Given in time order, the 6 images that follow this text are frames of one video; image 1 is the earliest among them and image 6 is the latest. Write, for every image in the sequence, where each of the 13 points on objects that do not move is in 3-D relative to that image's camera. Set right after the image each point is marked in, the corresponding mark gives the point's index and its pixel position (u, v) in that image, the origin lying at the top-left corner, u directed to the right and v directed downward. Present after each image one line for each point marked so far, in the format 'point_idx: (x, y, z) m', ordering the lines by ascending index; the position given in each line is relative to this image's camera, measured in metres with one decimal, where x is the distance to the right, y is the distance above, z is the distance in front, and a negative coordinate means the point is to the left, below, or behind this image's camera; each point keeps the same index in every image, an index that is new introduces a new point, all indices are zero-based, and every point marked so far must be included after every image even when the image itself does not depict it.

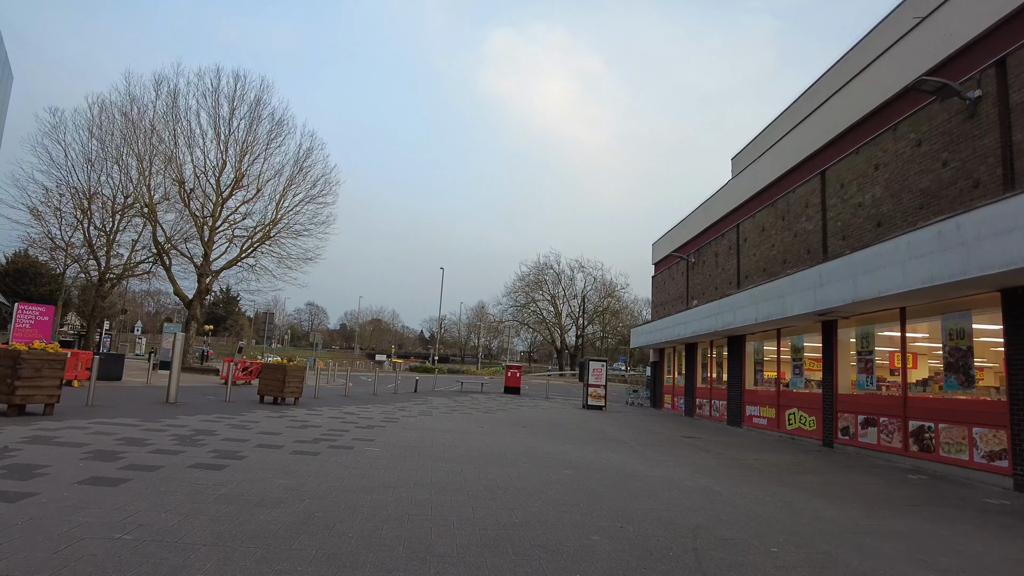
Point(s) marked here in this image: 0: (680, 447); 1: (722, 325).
0: (+3.5, -3.2, +12.1) m
1: (+6.0, -1.1, +17.1) m
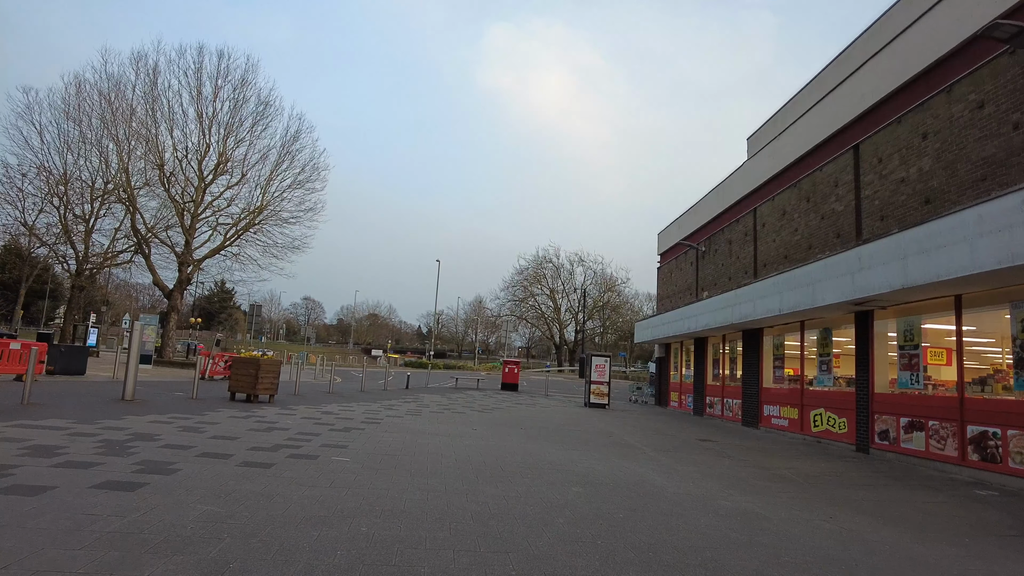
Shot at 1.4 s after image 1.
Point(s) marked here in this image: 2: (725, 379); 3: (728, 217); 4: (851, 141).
0: (+3.4, -3.0, +10.7) m
1: (+6.0, -0.8, +15.7) m
2: (+6.8, -2.9, +18.8) m
3: (+7.0, +2.3, +19.3) m
4: (+7.2, +3.1, +12.7) m
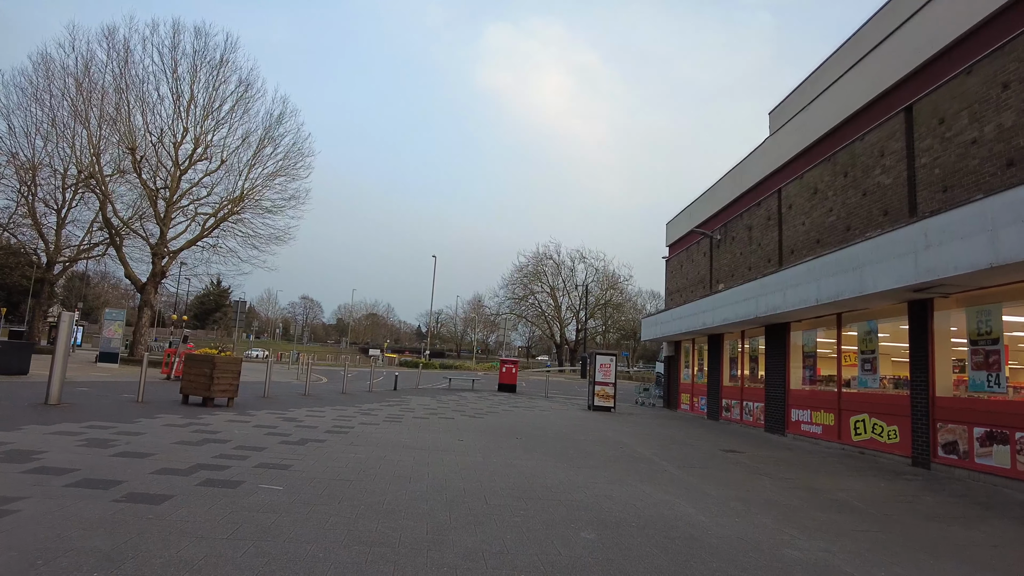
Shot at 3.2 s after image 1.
0: (+3.3, -2.7, +8.9) m
1: (+5.9, -0.5, +13.9) m
2: (+6.6, -2.6, +17.0) m
3: (+6.9, +2.6, +17.5) m
4: (+7.1, +3.4, +10.9) m
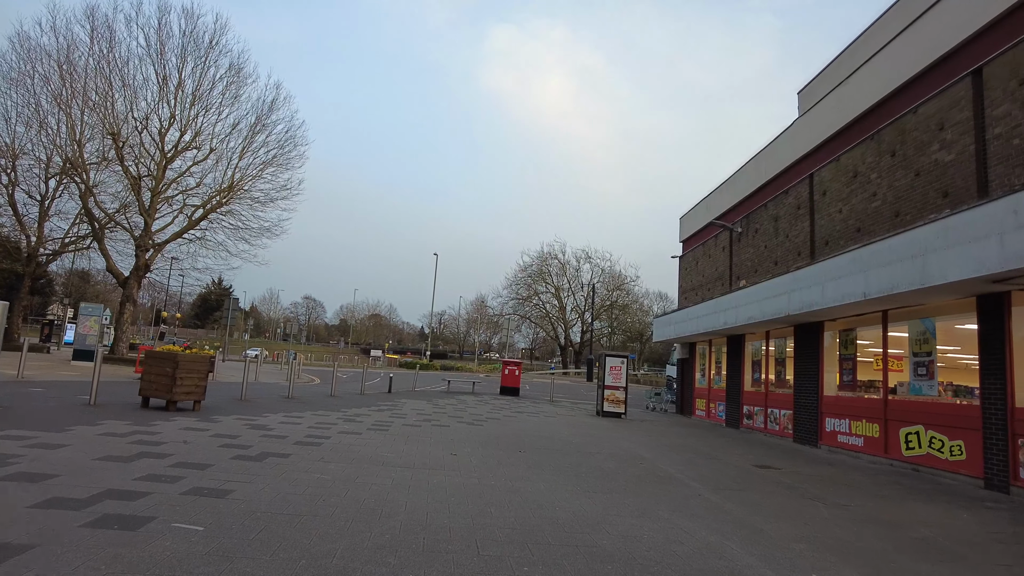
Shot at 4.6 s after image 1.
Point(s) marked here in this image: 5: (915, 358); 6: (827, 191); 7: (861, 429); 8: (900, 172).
0: (+3.3, -2.6, +7.5) m
1: (+5.9, -0.4, +12.4) m
2: (+6.7, -2.5, +15.5) m
3: (+7.0, +2.7, +16.1) m
4: (+7.2, +3.5, +9.5) m
5: (+7.0, -1.2, +10.3) m
6: (+7.1, +2.2, +13.3) m
7: (+6.7, -2.7, +11.5) m
8: (+7.0, +2.1, +10.8) m
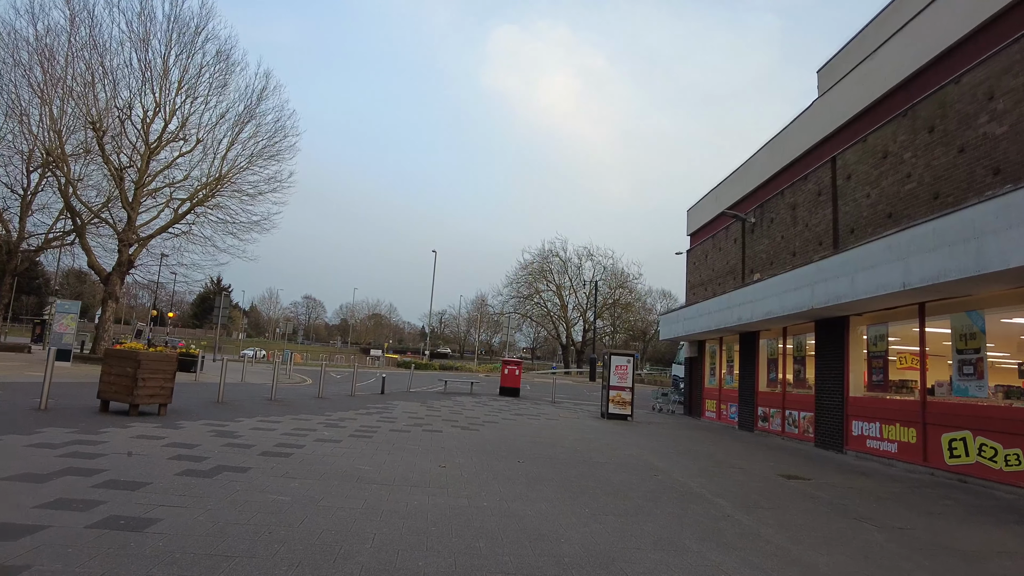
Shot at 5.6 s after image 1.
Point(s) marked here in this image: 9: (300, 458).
0: (+3.3, -2.4, +6.4) m
1: (+5.9, -0.3, +11.4) m
2: (+6.7, -2.4, +14.5) m
3: (+7.0, +2.8, +15.0) m
4: (+7.2, +3.7, +8.4) m
5: (+7.0, -1.1, +9.3) m
6: (+7.0, +2.3, +12.3) m
7: (+6.7, -2.5, +10.4) m
8: (+7.0, +2.3, +9.7) m
9: (-2.6, -2.0, +7.2) m
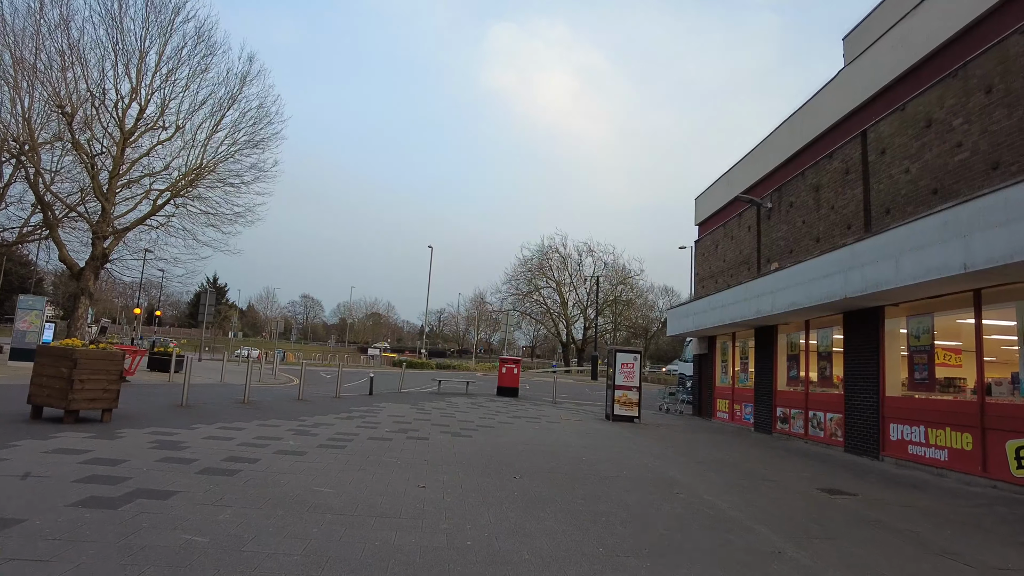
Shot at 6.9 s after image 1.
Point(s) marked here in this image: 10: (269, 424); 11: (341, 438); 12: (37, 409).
0: (+3.2, -2.2, +5.1) m
1: (+5.8, 0.0, +10.1) m
2: (+6.6, -2.1, +13.2) m
3: (+6.9, +3.1, +13.7) m
4: (+7.1, +3.9, +7.1) m
5: (+6.9, -0.8, +8.0) m
6: (+6.9, +2.6, +11.0) m
7: (+6.7, -2.3, +9.2) m
8: (+6.9, +2.5, +8.4) m
9: (-2.6, -1.9, +5.9) m
10: (-4.0, -2.2, +9.8) m
11: (-2.5, -2.2, +8.9) m
12: (-6.7, -1.7, +8.4) m
